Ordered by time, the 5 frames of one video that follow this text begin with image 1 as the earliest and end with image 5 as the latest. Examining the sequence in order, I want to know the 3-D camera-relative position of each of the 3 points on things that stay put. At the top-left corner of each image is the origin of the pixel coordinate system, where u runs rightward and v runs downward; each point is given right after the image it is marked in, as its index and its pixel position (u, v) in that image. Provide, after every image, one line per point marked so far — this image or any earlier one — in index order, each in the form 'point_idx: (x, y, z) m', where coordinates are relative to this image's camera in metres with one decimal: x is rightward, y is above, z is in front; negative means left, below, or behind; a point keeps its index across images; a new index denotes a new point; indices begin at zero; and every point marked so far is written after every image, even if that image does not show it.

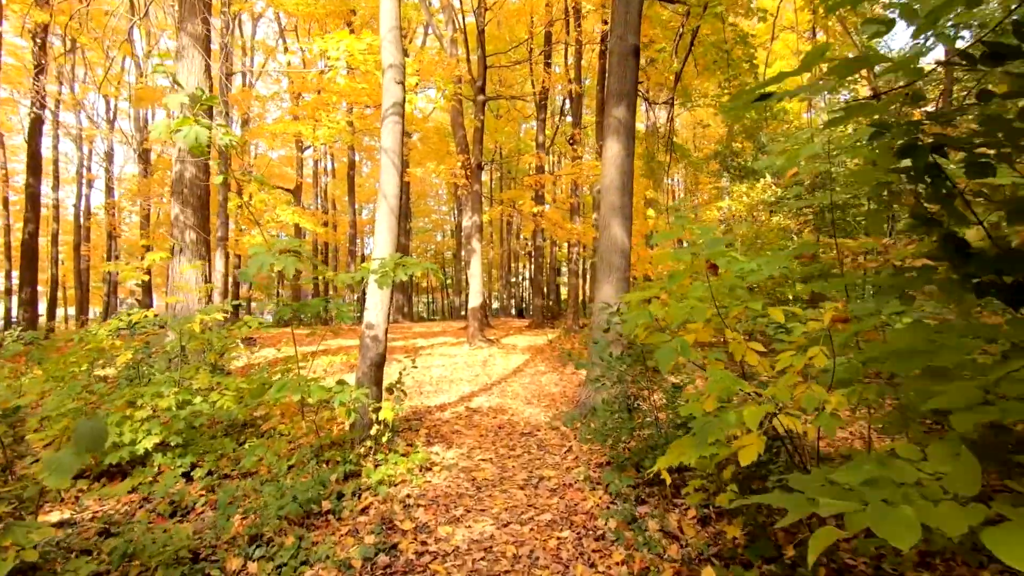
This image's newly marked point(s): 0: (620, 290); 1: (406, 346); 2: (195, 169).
0: (+1.4, 0.0, +5.6) m
1: (-3.0, -1.6, +12.6) m
2: (-5.9, +2.2, +8.3) m
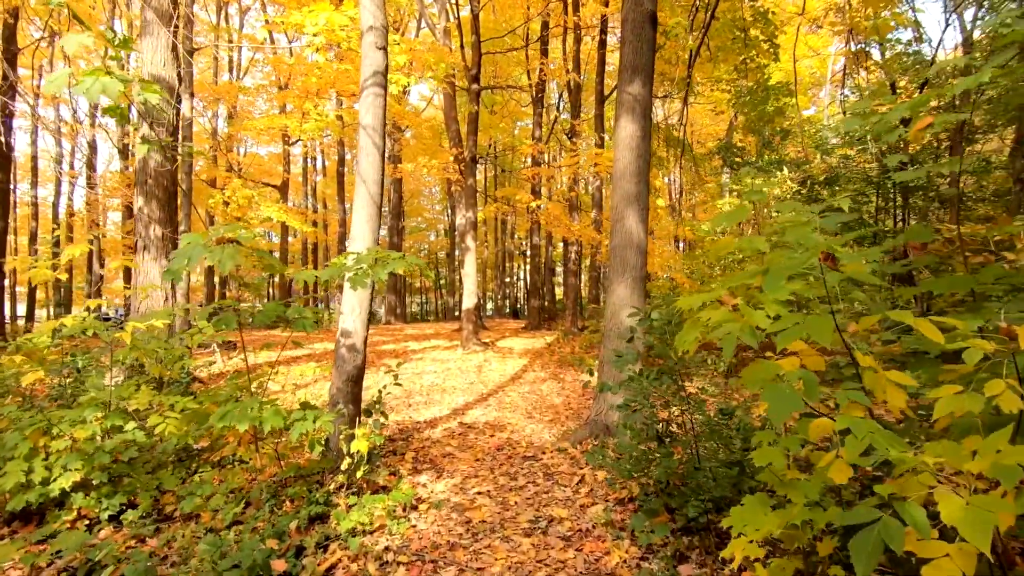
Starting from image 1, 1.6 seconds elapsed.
0: (+1.4, 0.0, +4.9) m
1: (-3.1, -1.6, +11.9) m
2: (-5.9, +2.2, +7.5) m
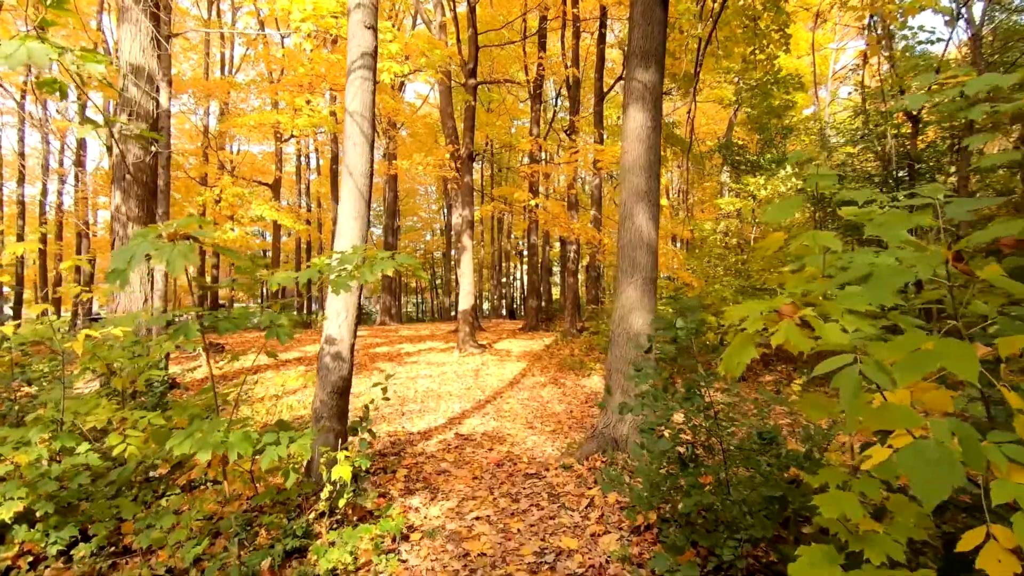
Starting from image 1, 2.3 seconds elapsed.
0: (+1.4, -0.1, +4.6) m
1: (-3.1, -1.7, +11.5) m
2: (-5.9, +2.2, +7.1) m
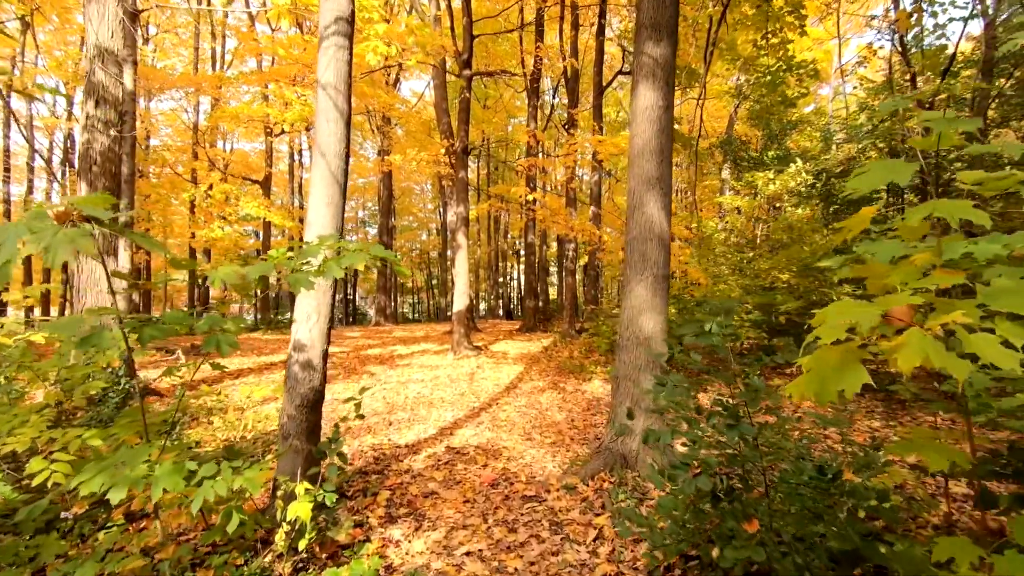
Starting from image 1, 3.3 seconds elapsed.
0: (+1.3, -0.1, +4.1) m
1: (-3.2, -1.7, +10.9) m
2: (-6.0, +2.2, +6.6) m
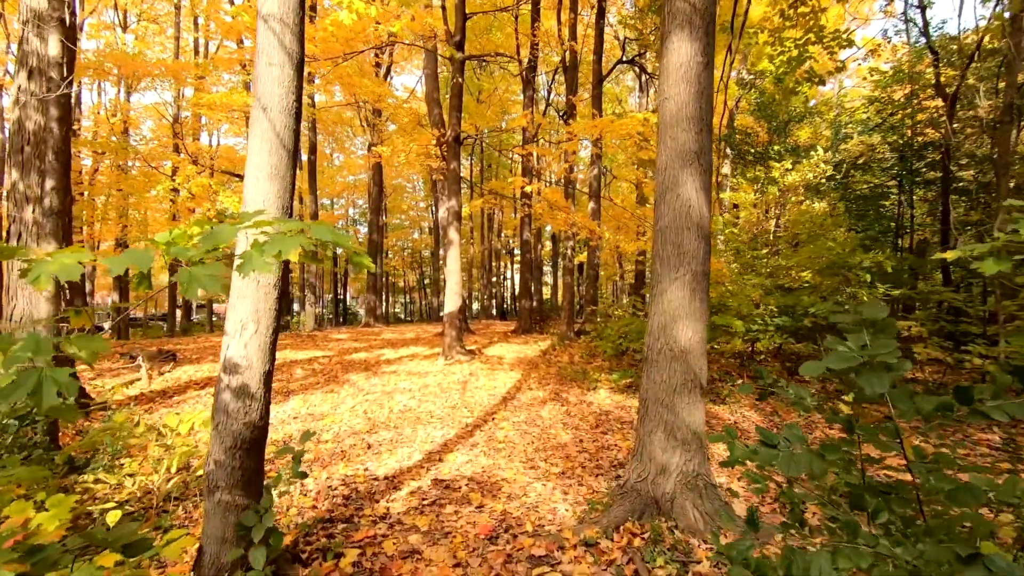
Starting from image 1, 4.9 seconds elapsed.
0: (+1.4, -0.1, +3.3) m
1: (-3.3, -1.7, +10.1) m
2: (-6.0, +2.2, +5.6) m
